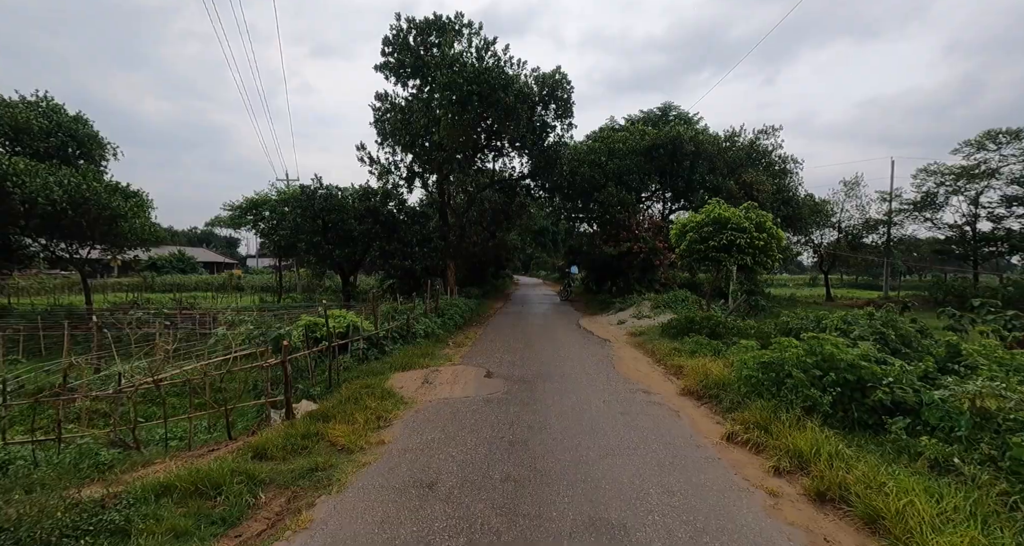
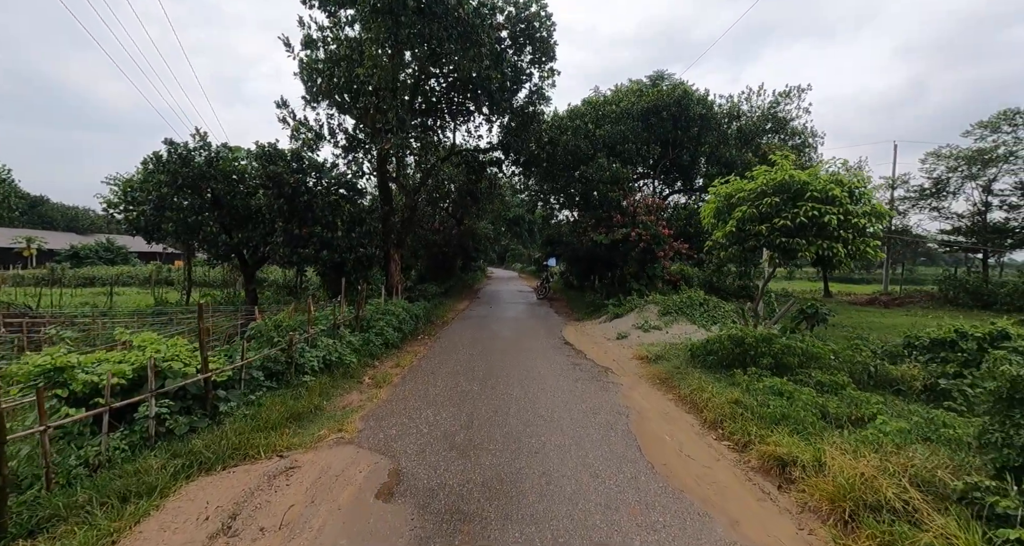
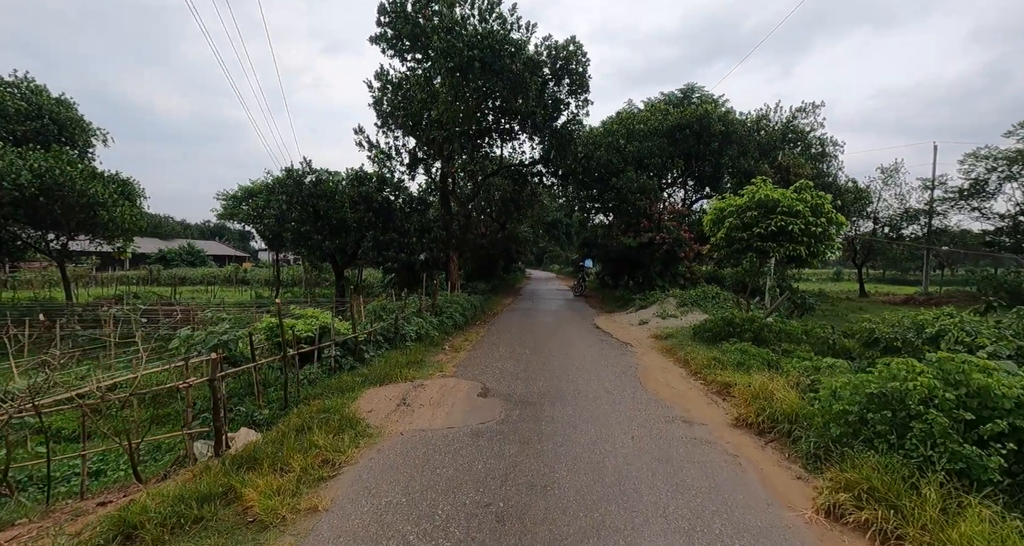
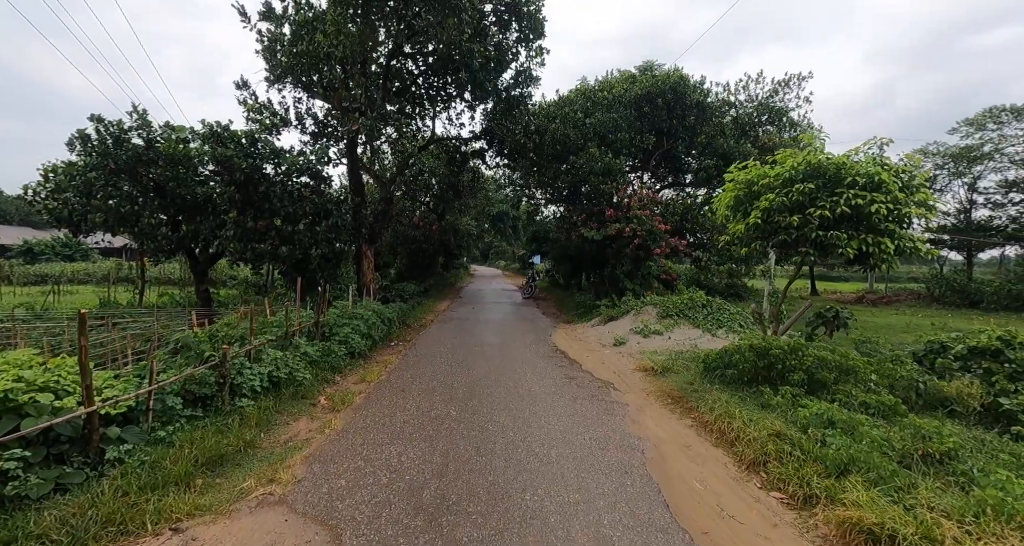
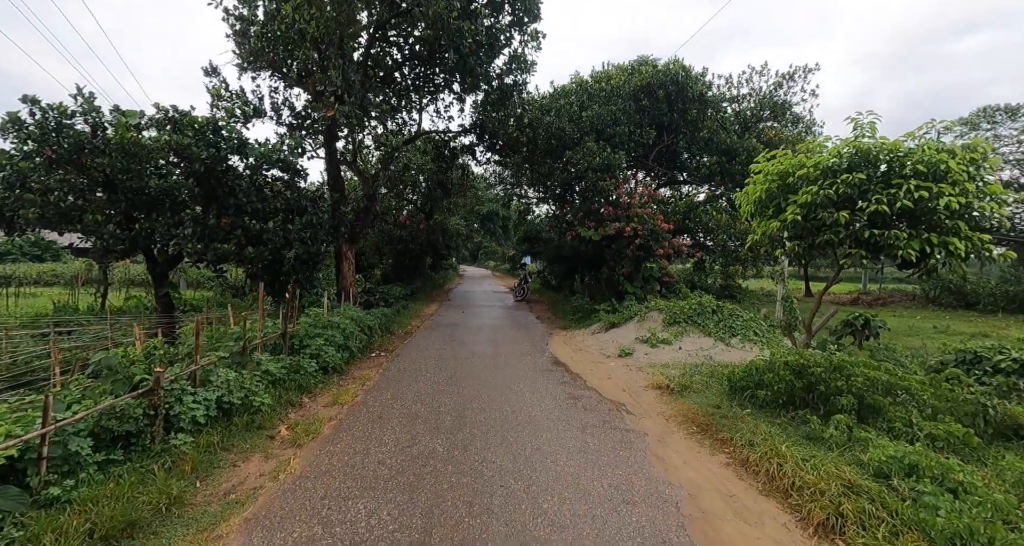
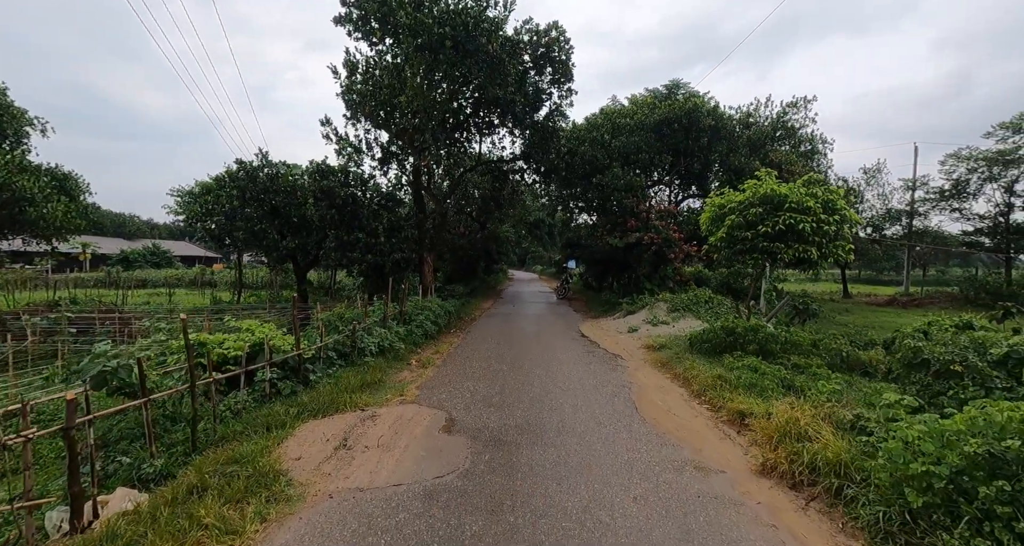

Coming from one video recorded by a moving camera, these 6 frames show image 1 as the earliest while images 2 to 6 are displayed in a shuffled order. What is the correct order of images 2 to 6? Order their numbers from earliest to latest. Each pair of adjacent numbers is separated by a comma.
3, 6, 2, 4, 5
